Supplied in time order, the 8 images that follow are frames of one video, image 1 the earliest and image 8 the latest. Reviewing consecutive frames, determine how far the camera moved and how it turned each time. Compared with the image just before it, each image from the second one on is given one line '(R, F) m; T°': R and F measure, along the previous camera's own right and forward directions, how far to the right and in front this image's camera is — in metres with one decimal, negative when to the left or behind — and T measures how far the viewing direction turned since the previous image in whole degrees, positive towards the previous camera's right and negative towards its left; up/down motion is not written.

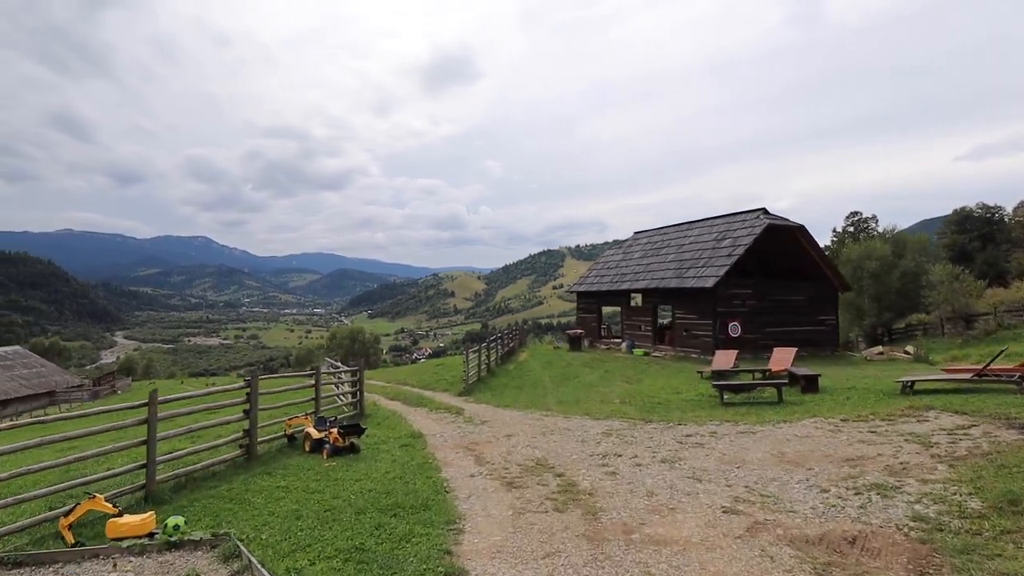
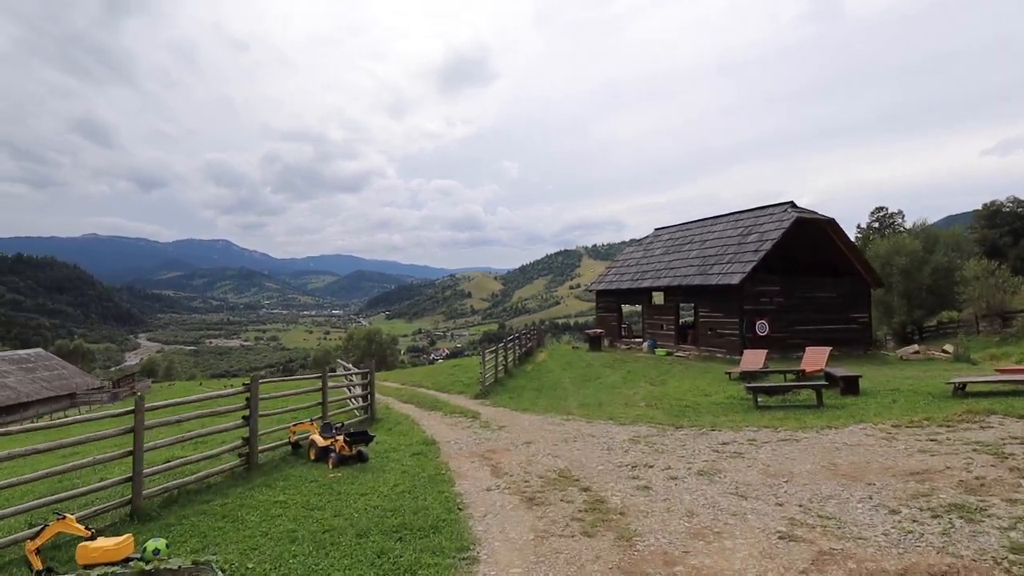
(0.0, +0.8) m; -2°
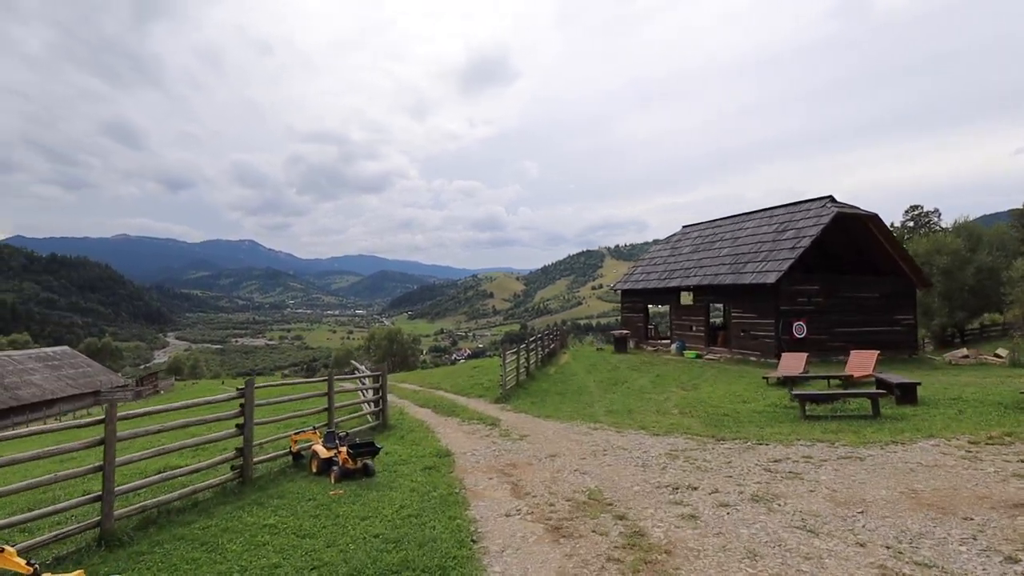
(0.0, +1.0) m; -2°
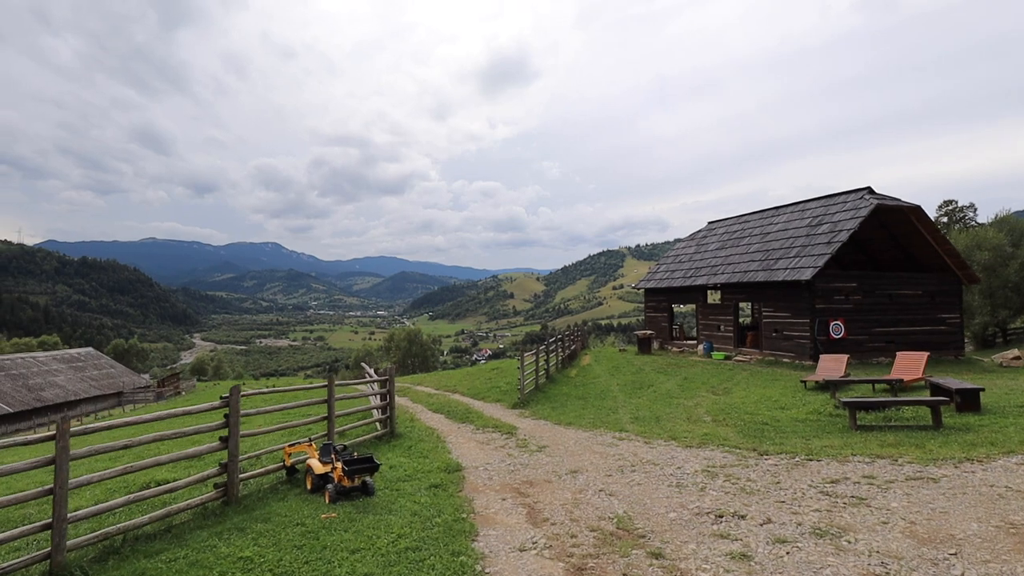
(+0.1, +1.0) m; -2°
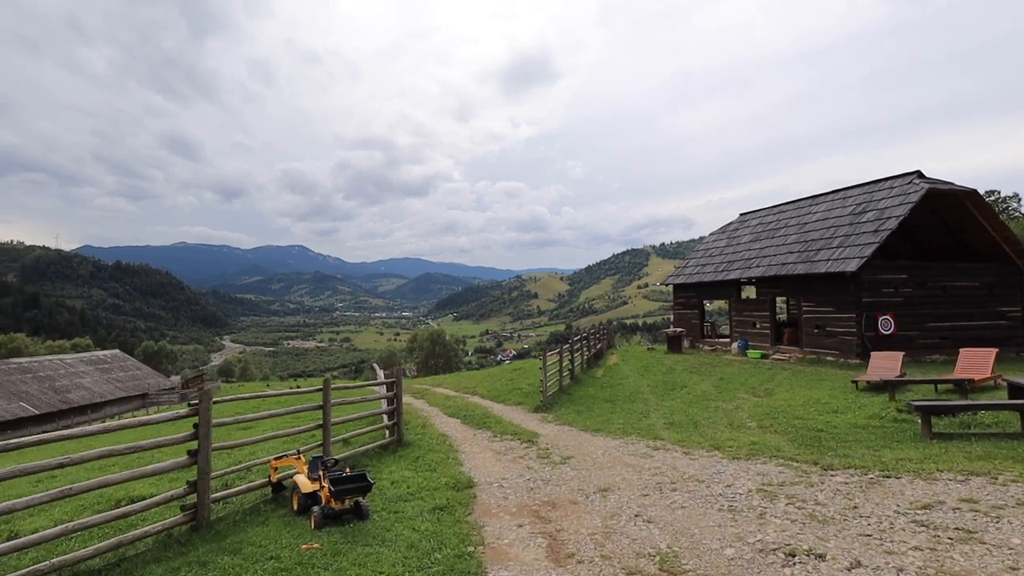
(+0.1, +1.2) m; -2°
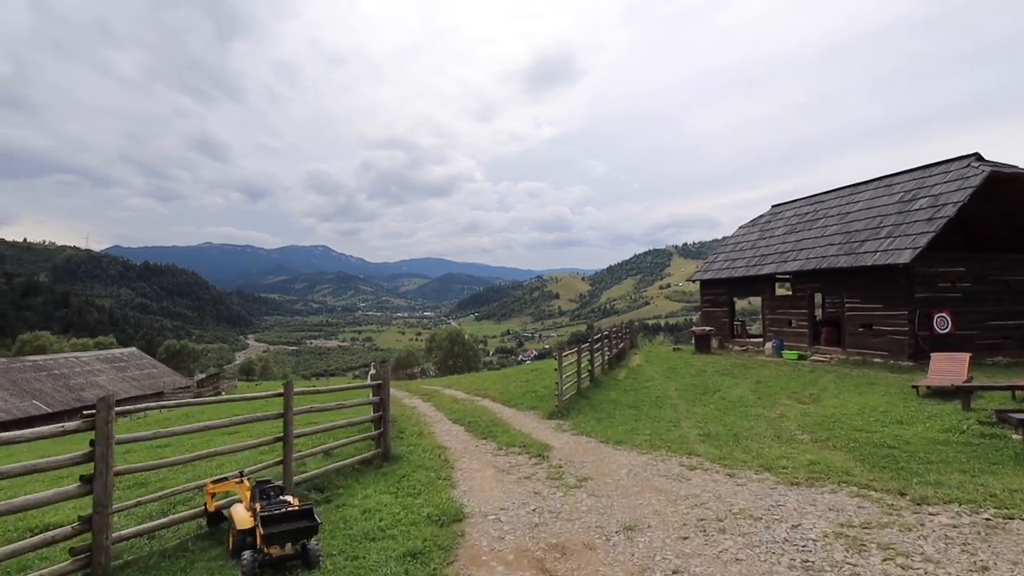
(+0.2, +1.6) m; -2°
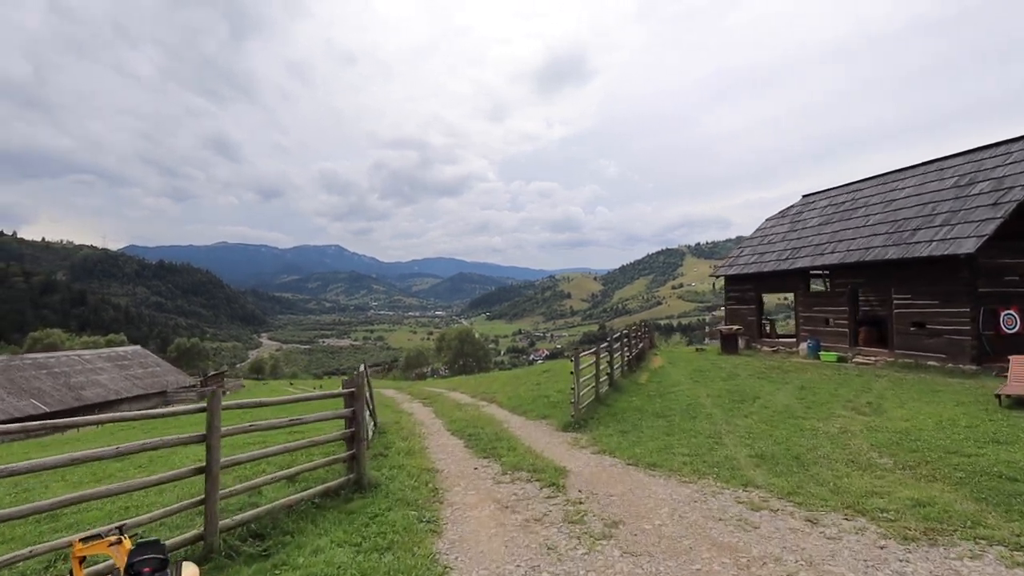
(+0.1, +1.9) m; -1°
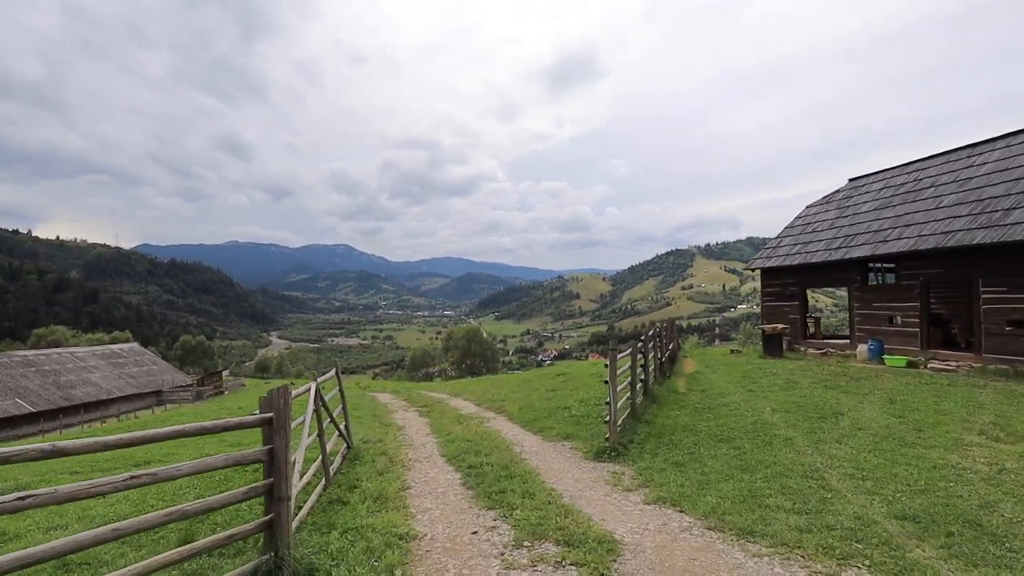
(-0.1, +2.9) m; -1°
